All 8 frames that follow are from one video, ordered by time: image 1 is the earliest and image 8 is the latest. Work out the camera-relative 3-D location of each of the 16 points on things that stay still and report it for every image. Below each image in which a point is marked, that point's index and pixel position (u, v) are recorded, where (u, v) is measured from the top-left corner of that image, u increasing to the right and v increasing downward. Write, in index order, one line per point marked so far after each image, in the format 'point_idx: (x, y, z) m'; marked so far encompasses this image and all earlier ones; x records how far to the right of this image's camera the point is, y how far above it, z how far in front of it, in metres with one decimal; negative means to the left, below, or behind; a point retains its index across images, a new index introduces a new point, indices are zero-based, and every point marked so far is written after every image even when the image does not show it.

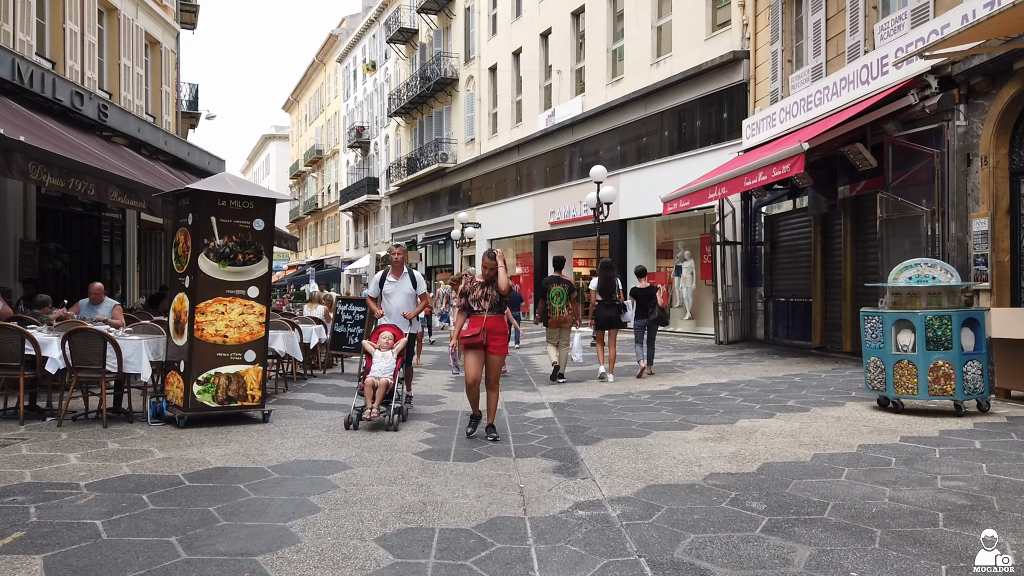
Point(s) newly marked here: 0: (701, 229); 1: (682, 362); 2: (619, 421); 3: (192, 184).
0: (+4.3, +1.3, +18.0) m
1: (+2.6, -1.1, +12.1) m
2: (+0.9, -1.1, +6.7) m
3: (-2.5, +0.8, +6.1) m
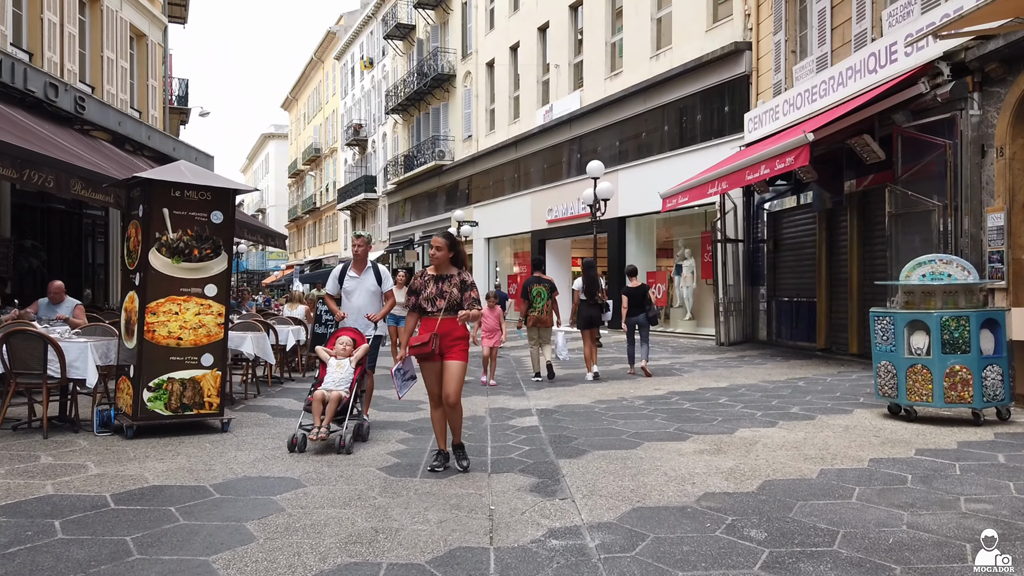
0: (+4.2, +1.4, +17.5) m
1: (+2.5, -1.1, +11.6) m
2: (+0.8, -1.1, +6.2) m
3: (-2.6, +0.8, +5.6) m
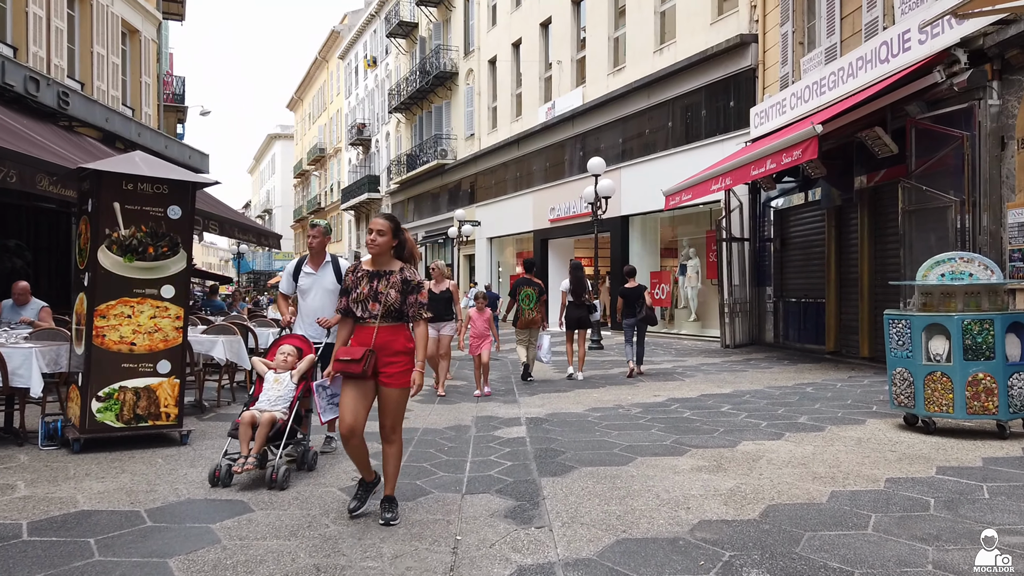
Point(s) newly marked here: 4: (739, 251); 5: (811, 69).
0: (+4.2, +1.3, +16.9) m
1: (+2.4, -1.1, +11.1) m
2: (+0.6, -1.1, +5.7) m
3: (-2.8, +0.8, +5.2) m
4: (+4.2, +0.7, +14.5) m
5: (+4.8, +3.5, +12.7) m
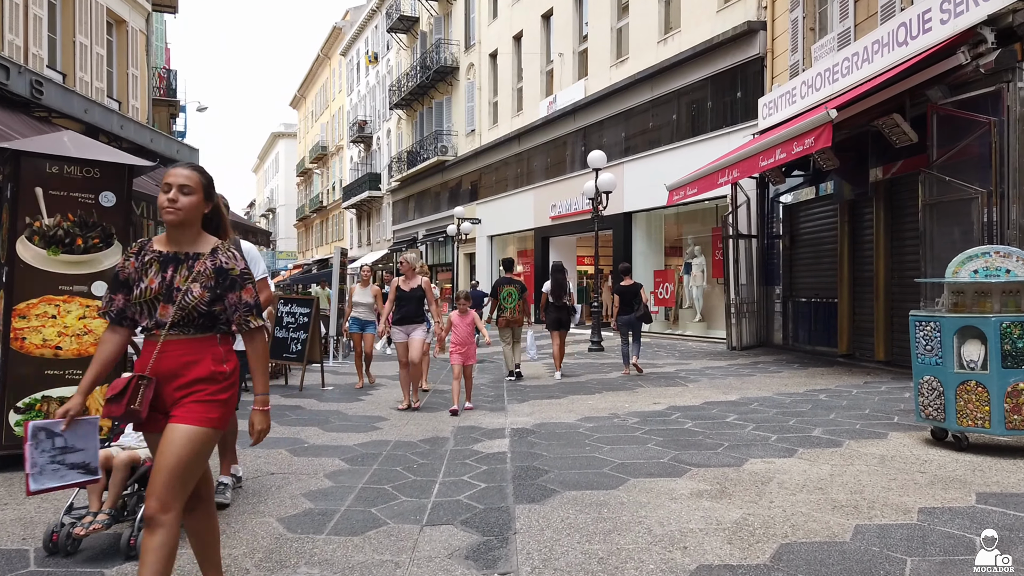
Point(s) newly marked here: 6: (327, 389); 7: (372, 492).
0: (+4.2, +1.4, +16.3) m
1: (+2.3, -1.1, +10.5) m
2: (+0.5, -1.1, +5.1) m
3: (-2.9, +0.8, +4.6) m
4: (+4.1, +0.7, +13.8) m
5: (+4.8, +3.6, +12.0) m
6: (-2.0, -1.2, +8.7) m
7: (-0.8, -1.1, +4.4) m
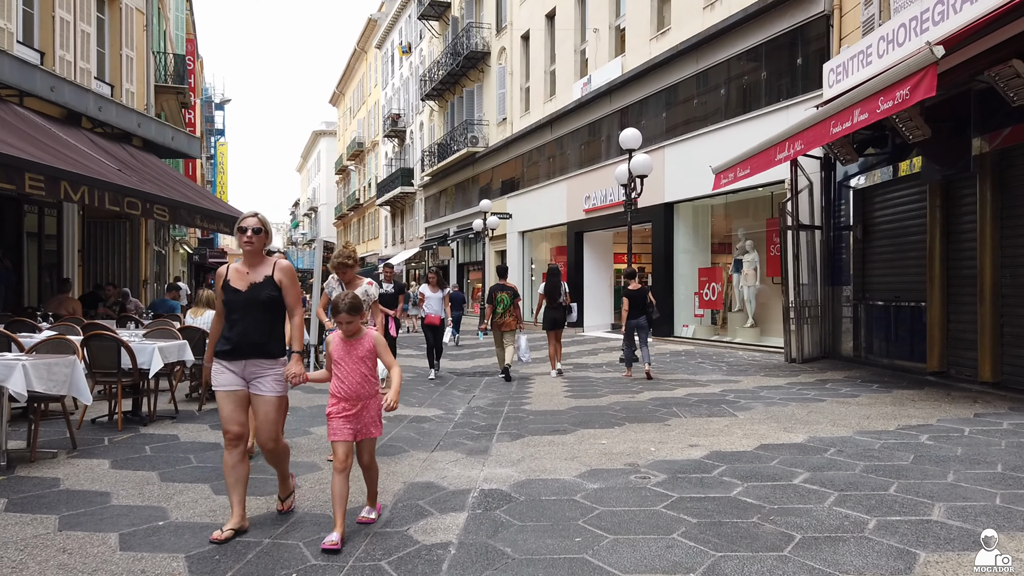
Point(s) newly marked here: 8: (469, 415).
0: (+4.6, +1.3, +14.1) m
1: (+2.4, -1.1, +8.4) m
2: (+0.3, -1.1, +3.1) m
3: (-3.2, +0.8, +2.8) m
4: (+4.4, +0.7, +11.7) m
5: (+4.9, +3.5, +9.8) m
6: (-2.1, -1.2, +6.9) m
7: (-1.1, -1.2, +2.5) m
8: (-0.4, -1.2, +7.4) m
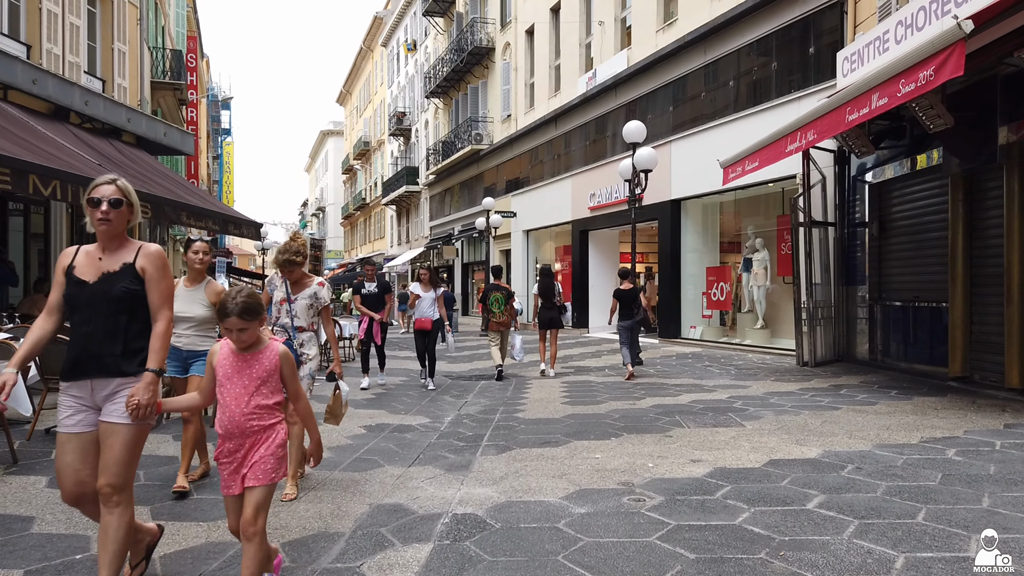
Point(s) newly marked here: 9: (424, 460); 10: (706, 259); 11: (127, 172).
0: (+4.6, +1.4, +13.5) m
1: (+2.3, -1.1, +7.9) m
2: (+0.1, -1.1, +2.6) m
3: (-3.3, +0.8, +2.4) m
4: (+4.4, +0.7, +11.1) m
5: (+4.9, +3.6, +9.2) m
6: (-2.2, -1.2, +6.5) m
7: (-1.2, -1.1, +2.0) m
8: (-0.5, -1.2, +6.9) m
9: (-0.6, -1.2, +5.5) m
10: (+3.9, +0.6, +15.7) m
11: (-5.8, +1.7, +11.7) m
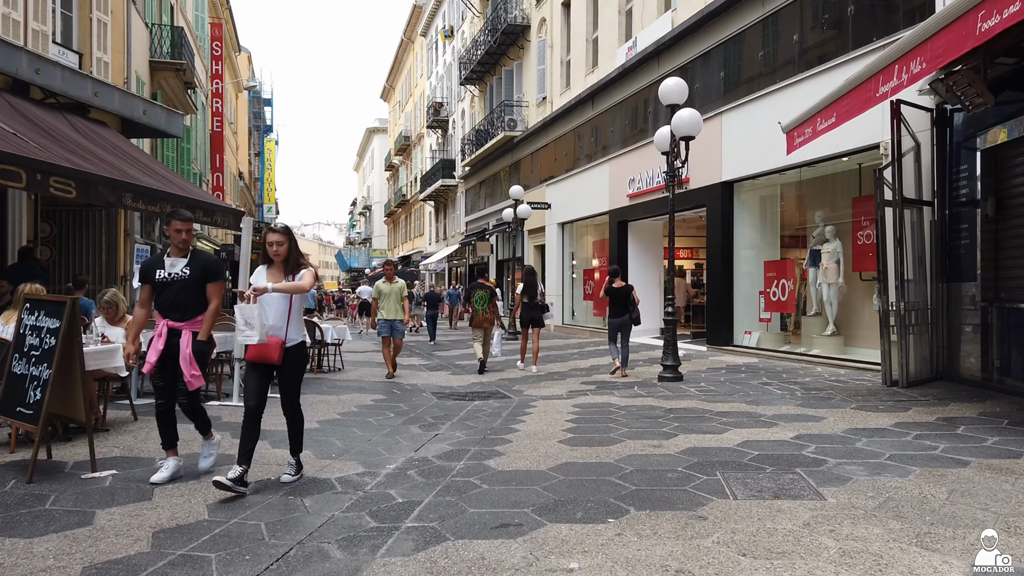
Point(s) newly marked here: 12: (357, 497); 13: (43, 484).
0: (+4.8, +1.4, +11.0) m
1: (+2.2, -1.1, +5.5) m
2: (-0.4, -1.1, +0.5) m
3: (-3.9, +0.9, +0.4) m
4: (+4.4, +0.7, +8.6) m
5: (+4.8, +3.6, +6.7) m
6: (-2.4, -1.1, +4.4) m
7: (-1.8, -1.1, -0.1) m
8: (-0.7, -1.2, +4.8) m
9: (-0.9, -1.1, +3.4) m
10: (+4.2, +0.6, +13.2) m
11: (-5.7, +1.8, +9.9) m
12: (-0.9, -1.2, +4.4) m
13: (-2.6, -1.1, +4.4) m
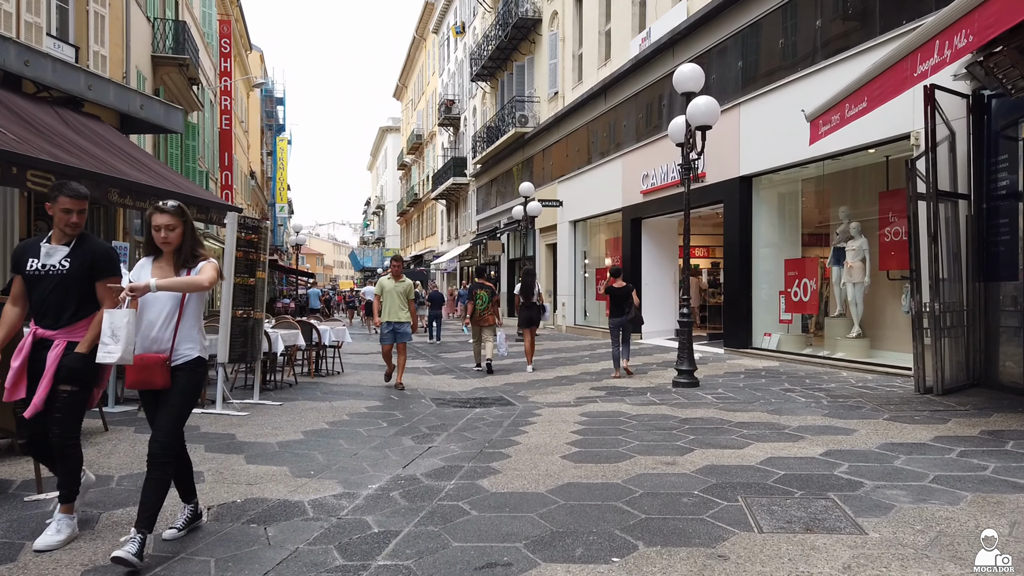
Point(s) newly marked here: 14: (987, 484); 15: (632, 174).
0: (+4.9, +1.4, +10.4) m
1: (+2.2, -1.1, +5.0) m
2: (-0.5, -1.1, -0.1) m
3: (-4.0, +0.9, -0.1) m
4: (+4.5, +0.7, +8.0) m
5: (+4.8, +3.6, +6.1) m
6: (-2.5, -1.1, +3.9) m
7: (-1.9, -1.1, -0.6) m
8: (-0.7, -1.2, +4.3) m
9: (-1.0, -1.1, +2.8) m
10: (+4.4, +0.6, +12.6) m
11: (-5.6, +1.8, +9.5) m
12: (-0.9, -1.2, +3.9) m
13: (-2.7, -1.1, +3.9) m
14: (+2.6, -1.1, +4.3) m
15: (+2.7, +2.5, +17.5) m
